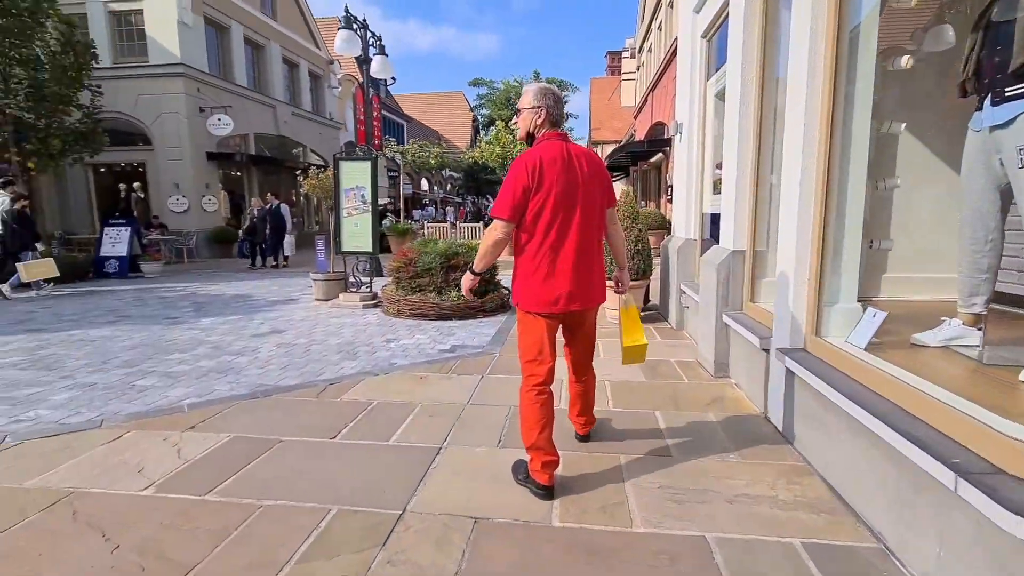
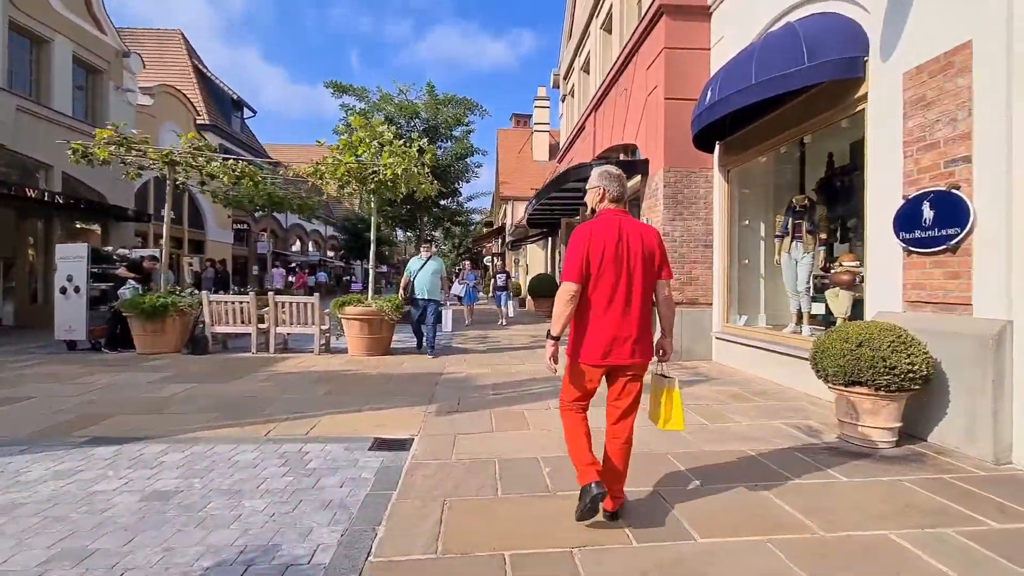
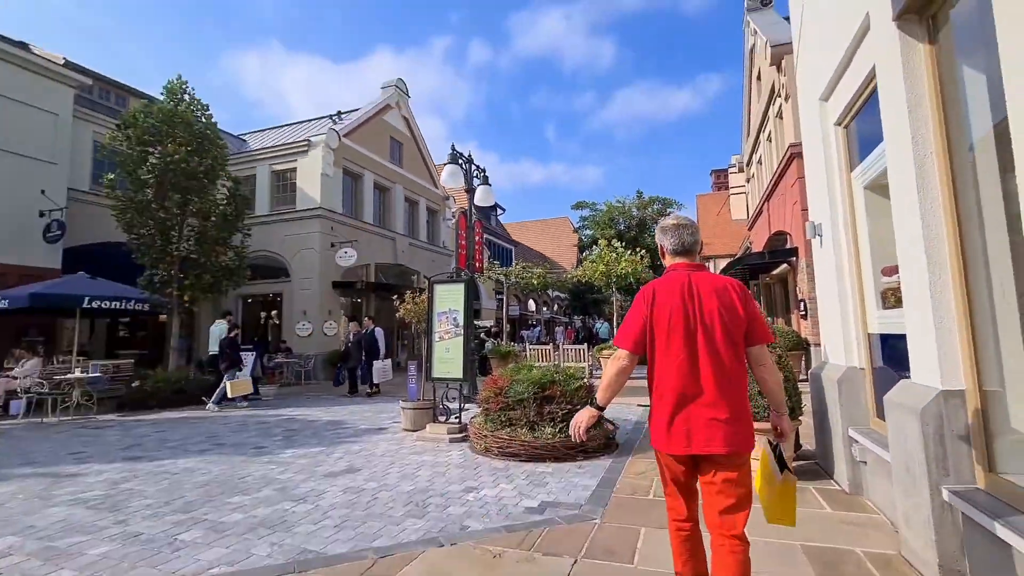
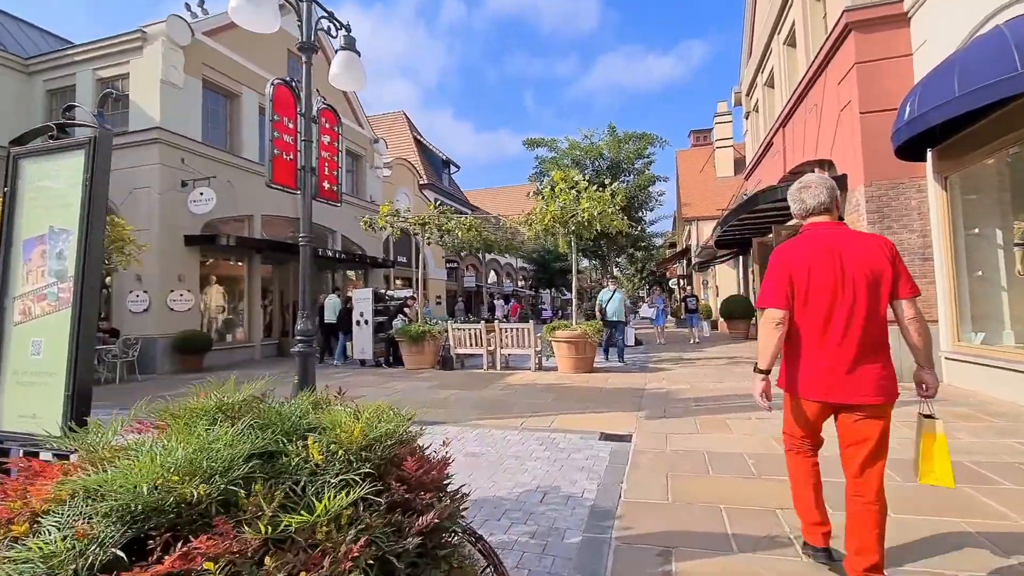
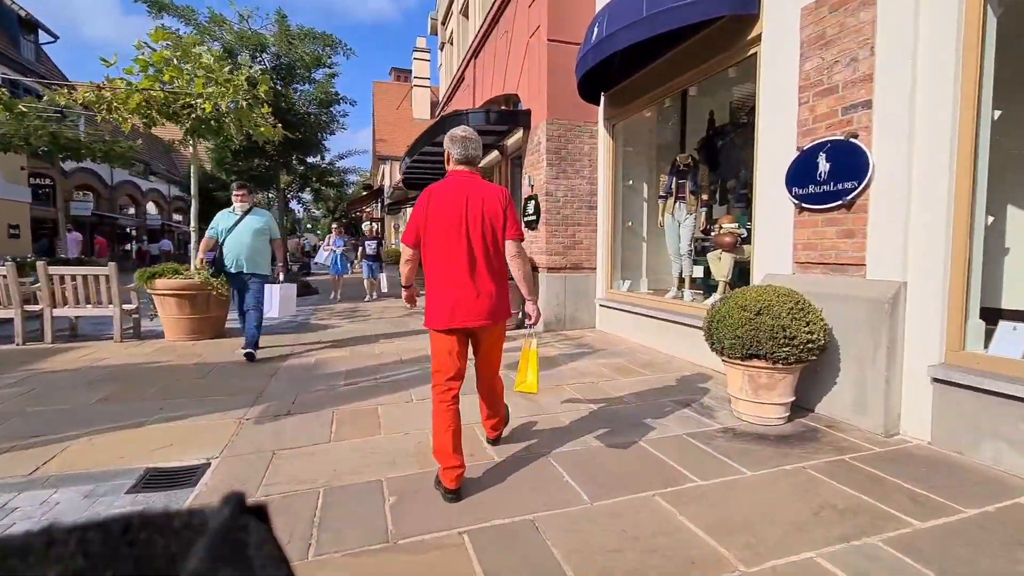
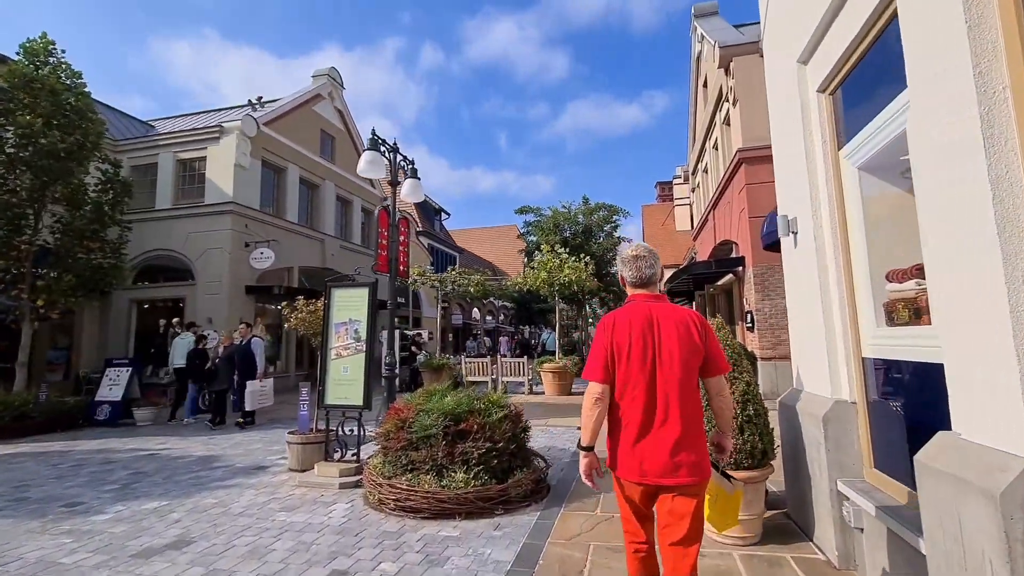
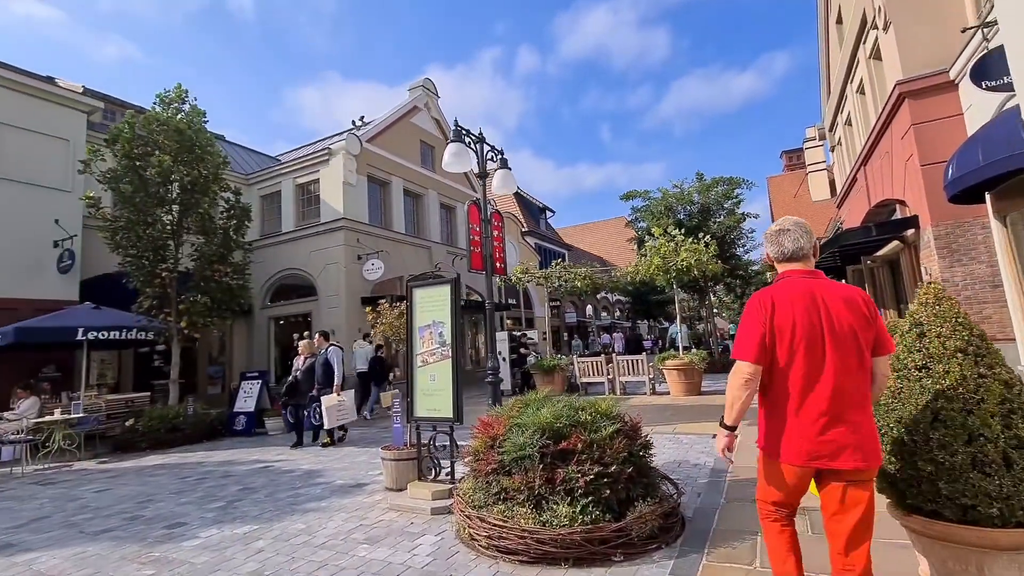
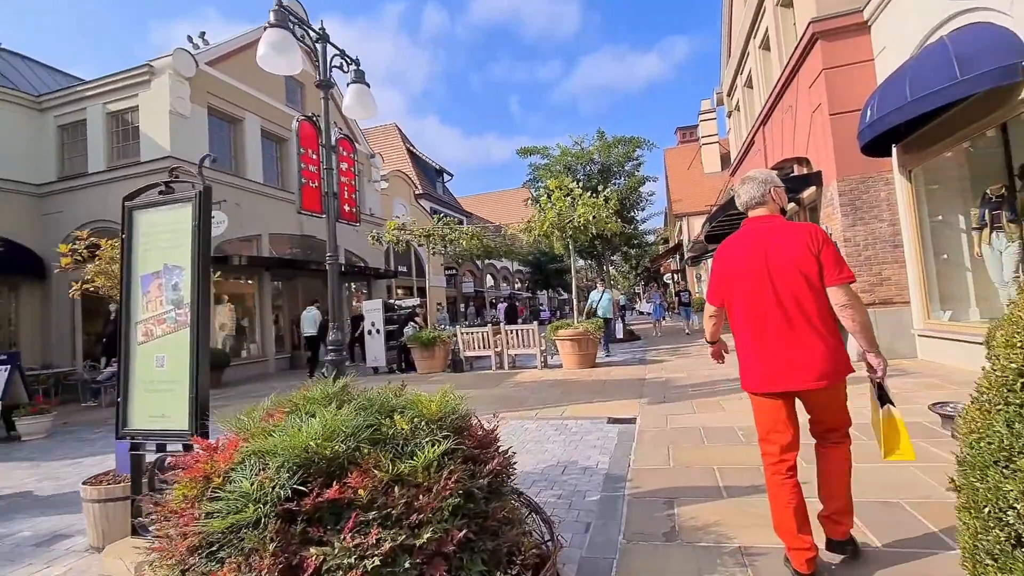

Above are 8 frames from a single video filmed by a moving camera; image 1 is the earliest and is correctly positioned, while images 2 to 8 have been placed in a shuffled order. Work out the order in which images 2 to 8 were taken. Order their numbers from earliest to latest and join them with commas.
3, 6, 7, 8, 4, 2, 5
